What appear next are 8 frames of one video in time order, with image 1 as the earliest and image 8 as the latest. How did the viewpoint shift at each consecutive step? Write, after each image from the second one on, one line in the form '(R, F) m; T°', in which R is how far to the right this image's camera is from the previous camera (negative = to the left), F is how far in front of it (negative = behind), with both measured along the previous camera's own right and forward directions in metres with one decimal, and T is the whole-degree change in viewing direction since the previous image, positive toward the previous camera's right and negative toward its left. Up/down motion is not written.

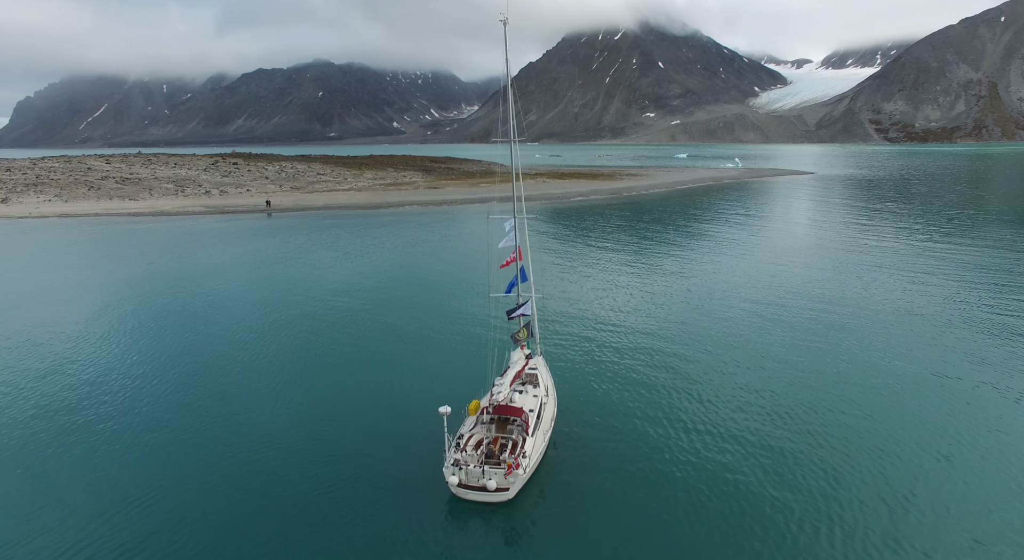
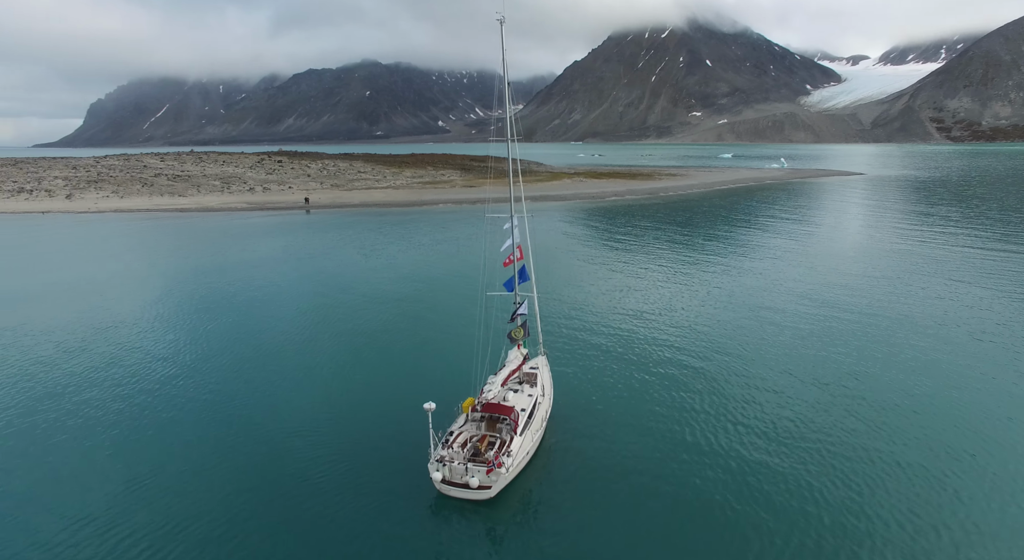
(+1.3, 0.0) m; -4°
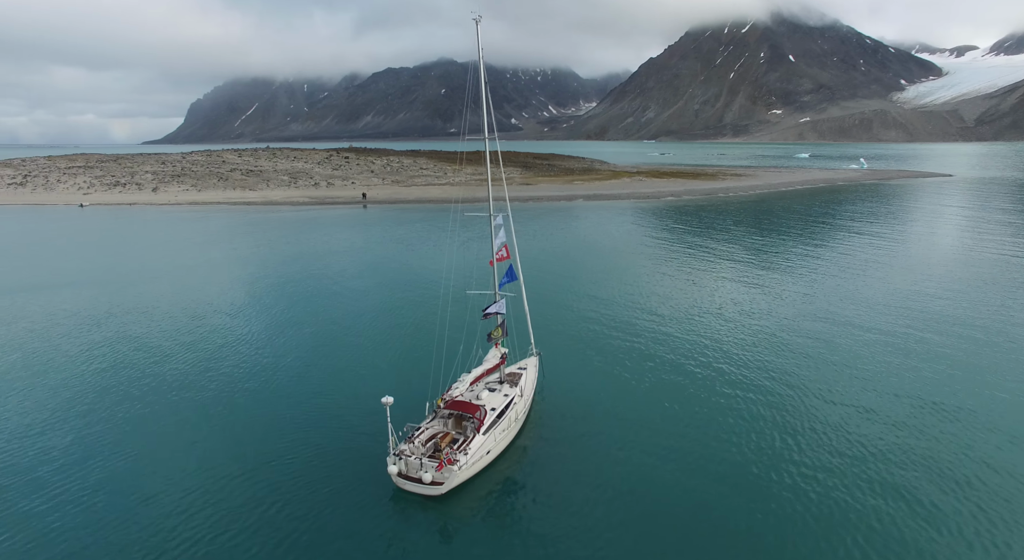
(+2.6, +0.2) m; -7°
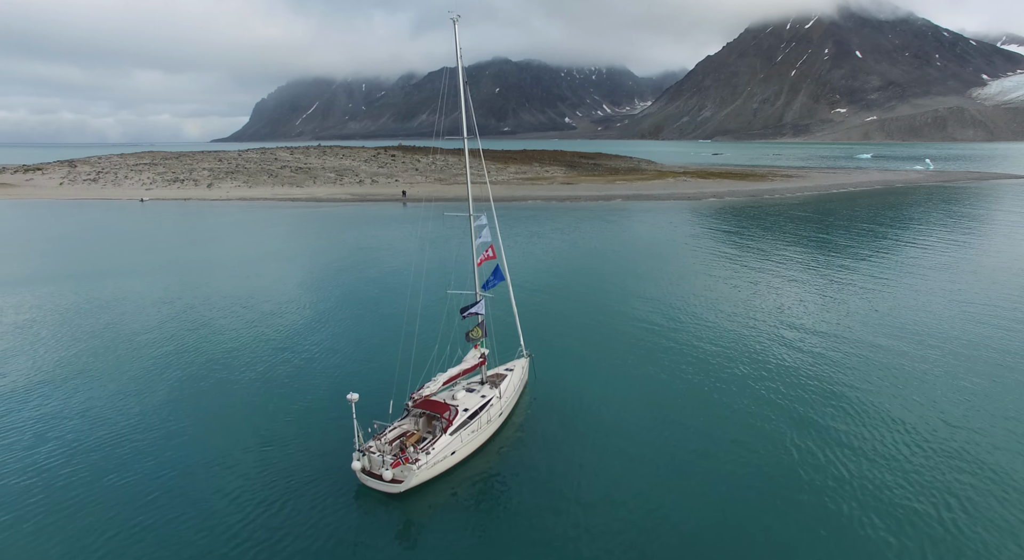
(+2.1, +0.3) m; -5°
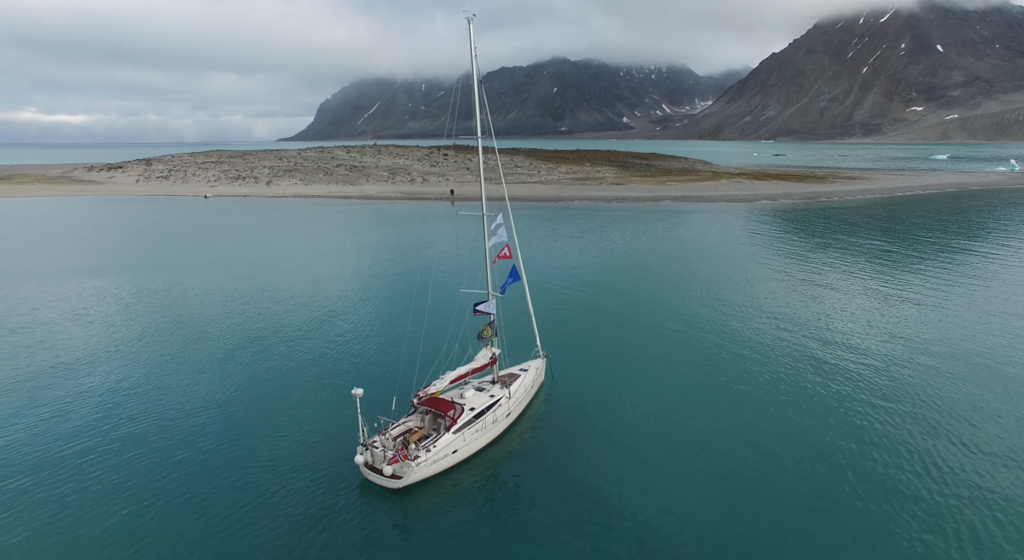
(+1.2, +0.2) m; -5°
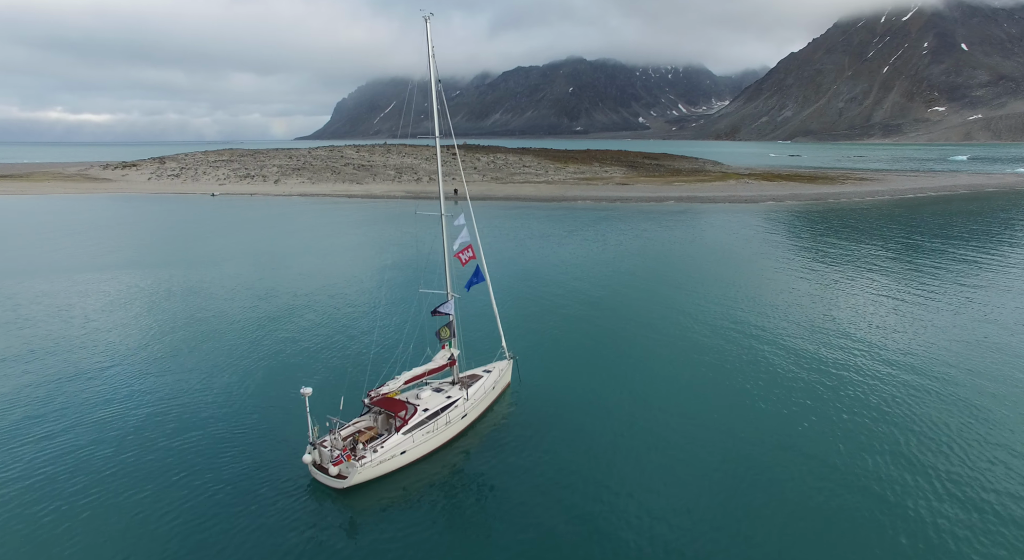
(+1.6, +0.2) m; -1°
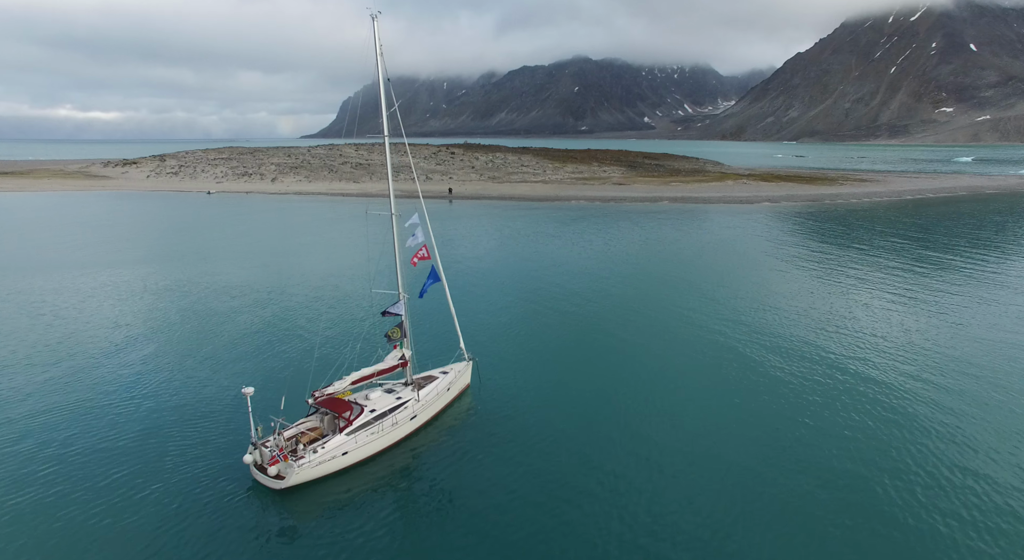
(+1.5, +0.2) m; 0°
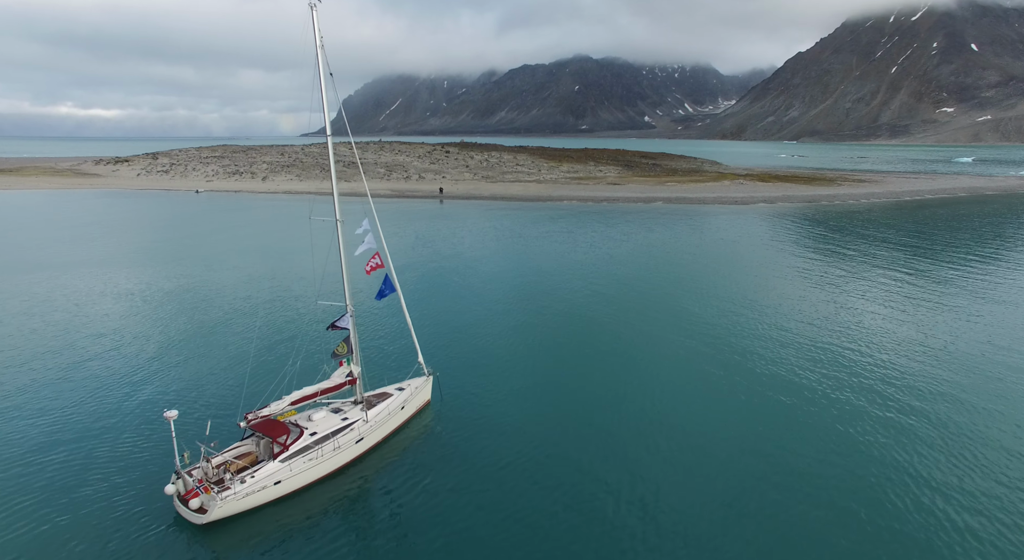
(+1.2, +1.3) m; 0°
